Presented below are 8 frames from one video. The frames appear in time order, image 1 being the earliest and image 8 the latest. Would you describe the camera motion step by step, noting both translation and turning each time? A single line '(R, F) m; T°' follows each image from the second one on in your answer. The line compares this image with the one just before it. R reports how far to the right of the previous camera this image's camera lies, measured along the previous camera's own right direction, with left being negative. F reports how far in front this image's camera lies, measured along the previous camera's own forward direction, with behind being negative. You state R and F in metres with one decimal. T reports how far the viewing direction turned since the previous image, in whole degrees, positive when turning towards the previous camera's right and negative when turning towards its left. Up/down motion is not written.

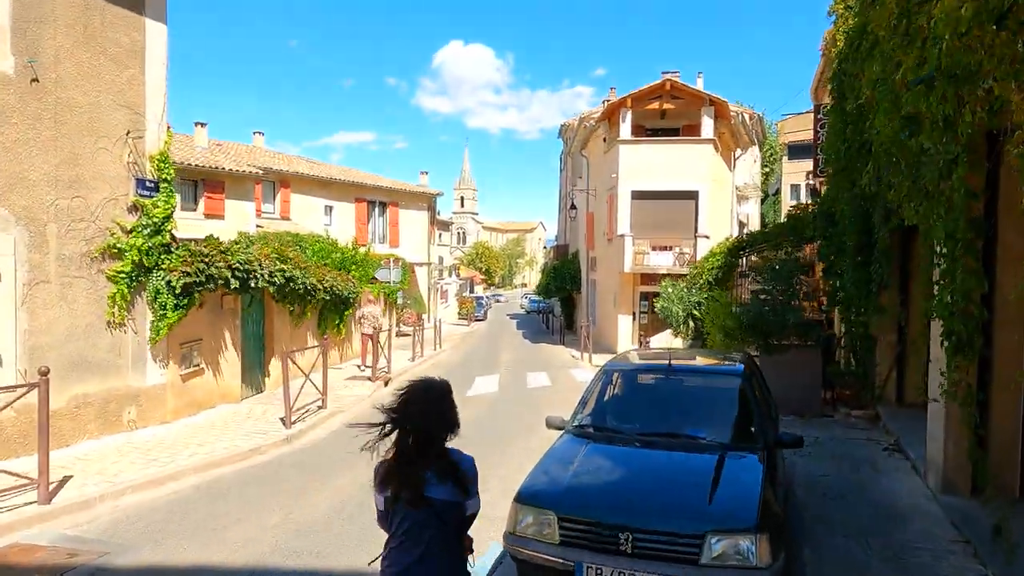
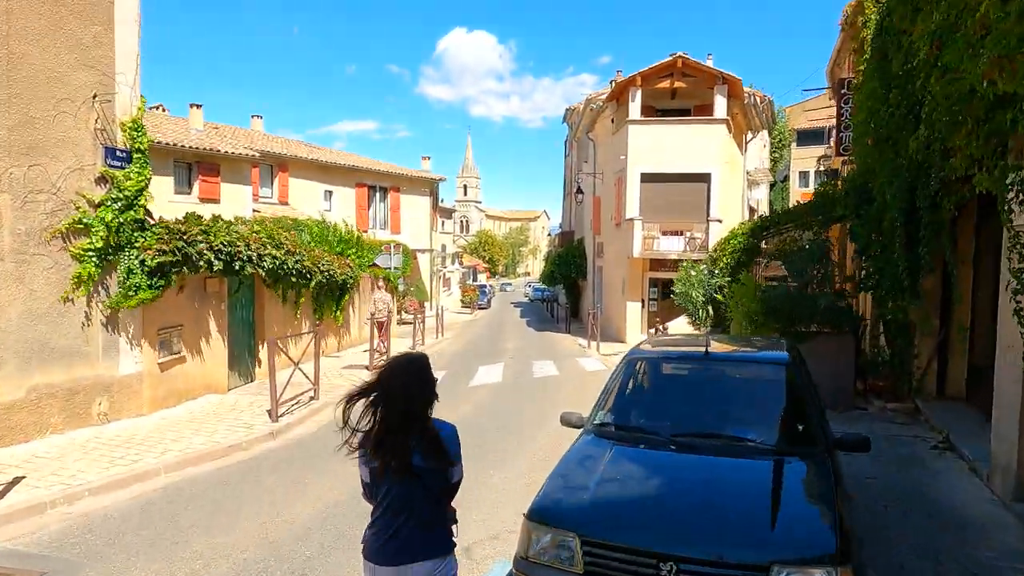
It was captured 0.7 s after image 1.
(0.0, +0.8) m; 0°
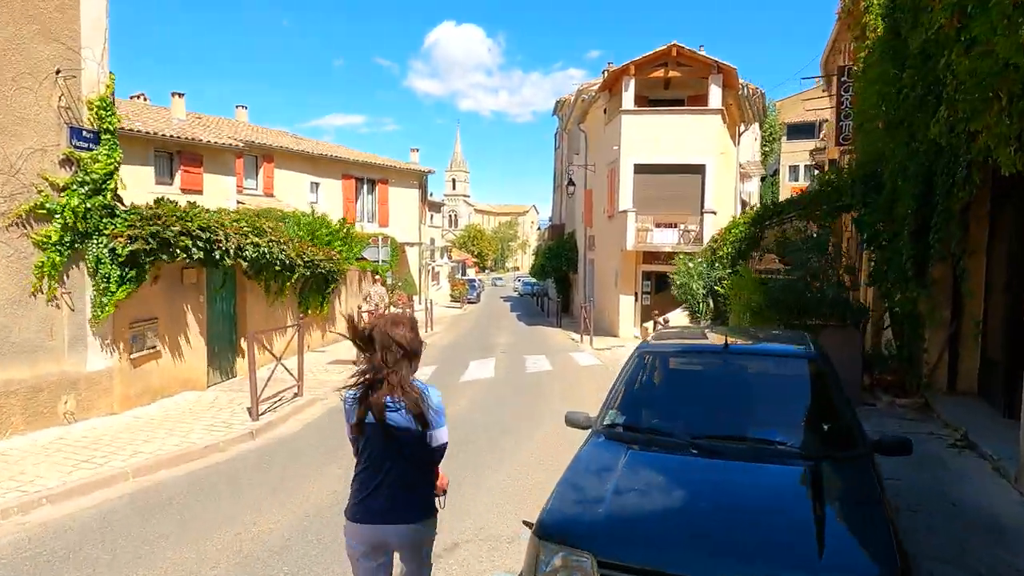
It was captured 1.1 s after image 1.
(-0.1, +0.5) m; +1°
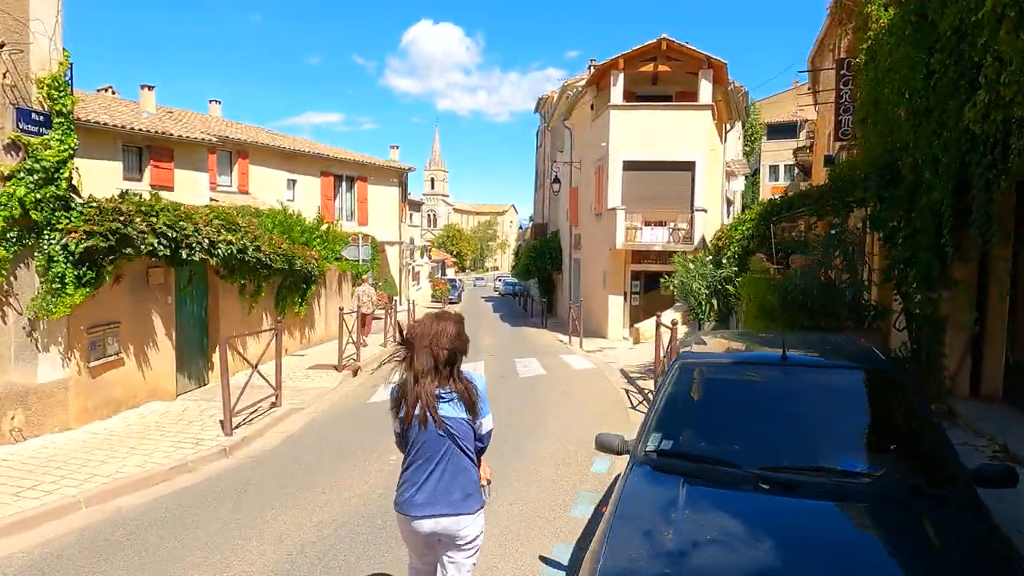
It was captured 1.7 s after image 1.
(-0.2, +0.7) m; +2°
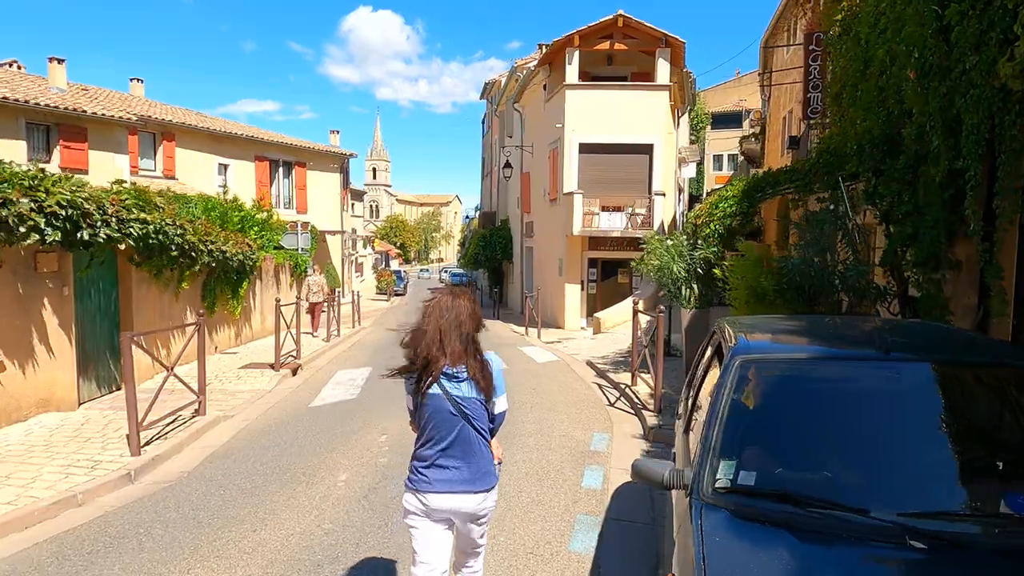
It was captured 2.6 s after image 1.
(-0.2, +1.1) m; +5°
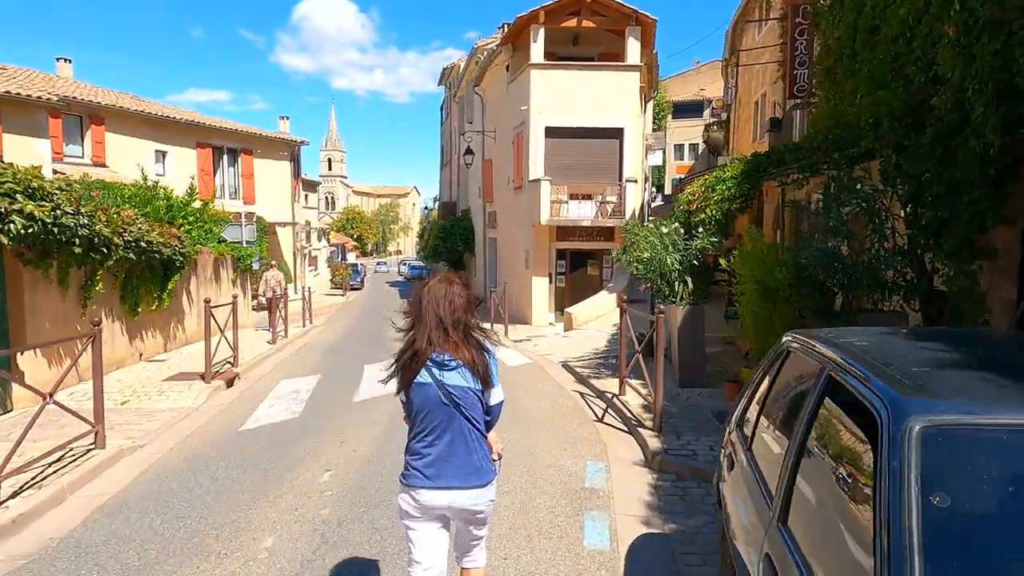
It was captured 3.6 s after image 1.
(-0.1, +1.3) m; +3°
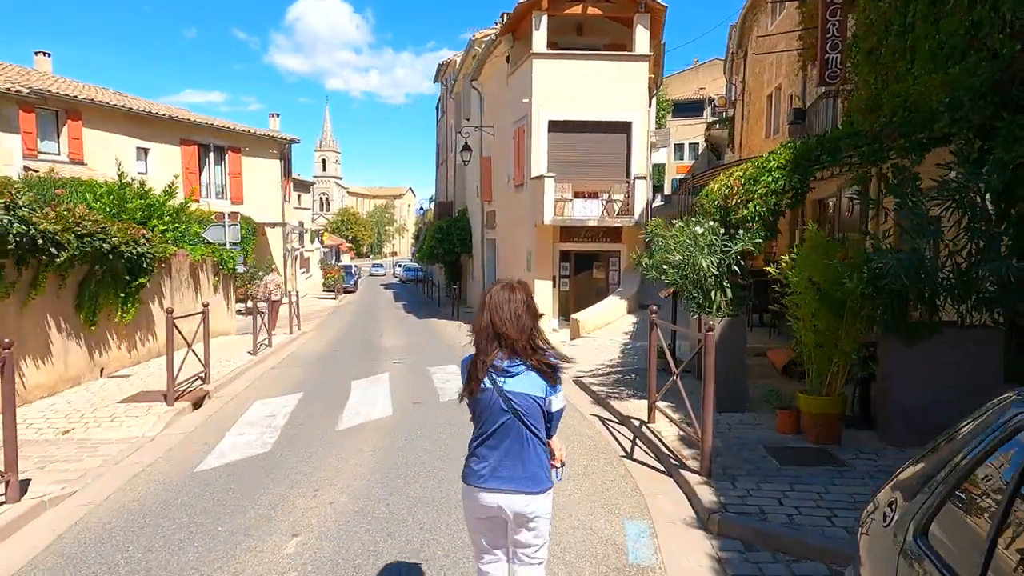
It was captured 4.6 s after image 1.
(-0.2, +1.2) m; 0°
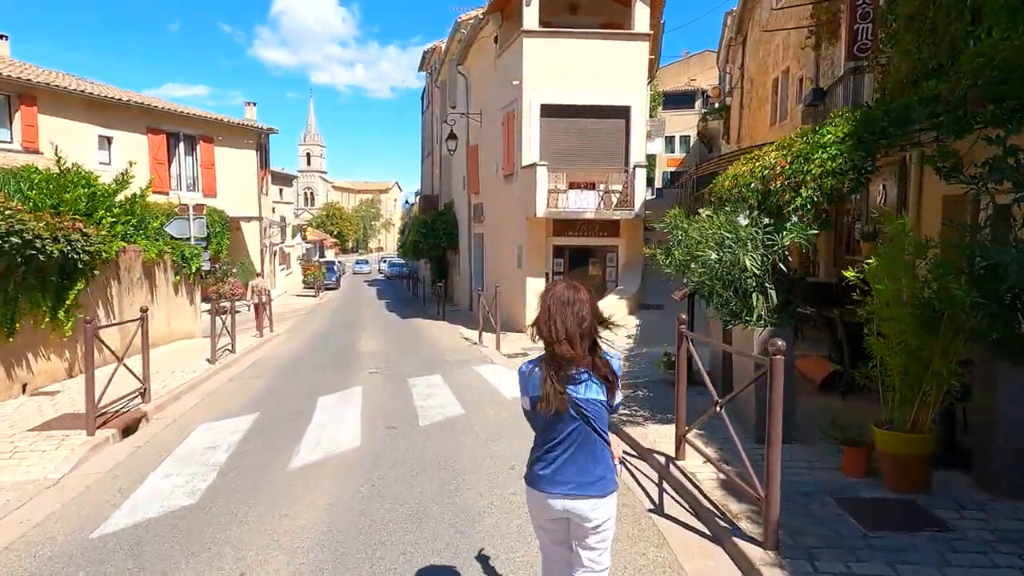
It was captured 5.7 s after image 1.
(-0.1, +1.4) m; +1°
